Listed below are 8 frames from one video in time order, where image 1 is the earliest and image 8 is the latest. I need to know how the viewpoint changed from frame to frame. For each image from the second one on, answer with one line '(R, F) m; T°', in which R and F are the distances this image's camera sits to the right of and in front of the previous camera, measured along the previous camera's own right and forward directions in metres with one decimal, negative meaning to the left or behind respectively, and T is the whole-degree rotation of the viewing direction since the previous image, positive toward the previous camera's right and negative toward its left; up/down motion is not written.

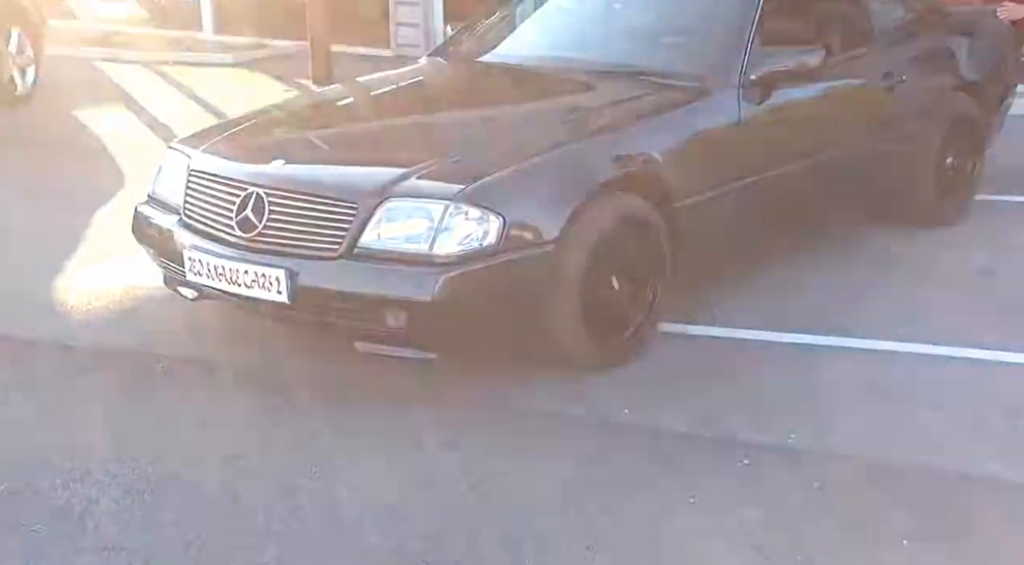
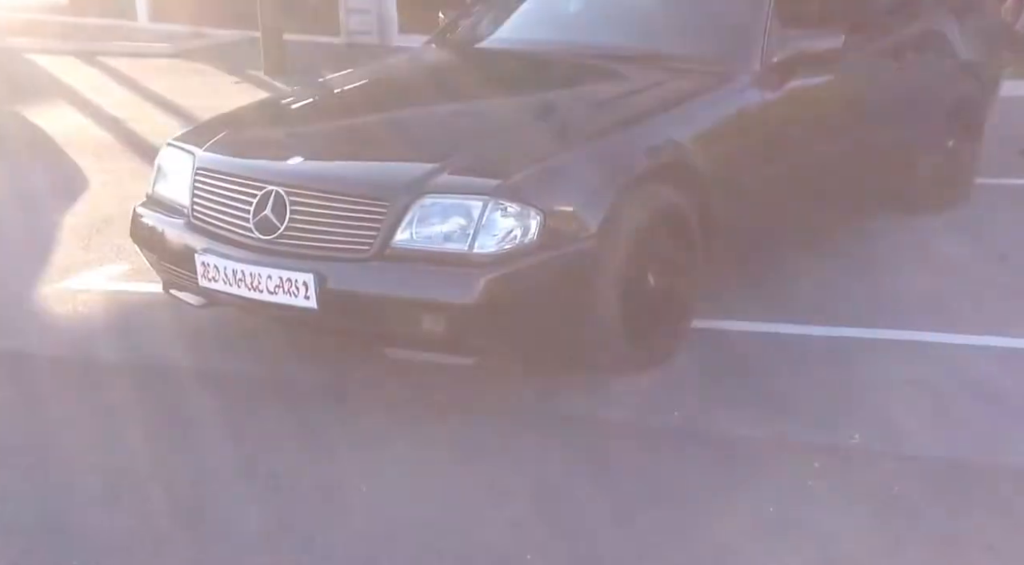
(-0.4, +0.2) m; +4°
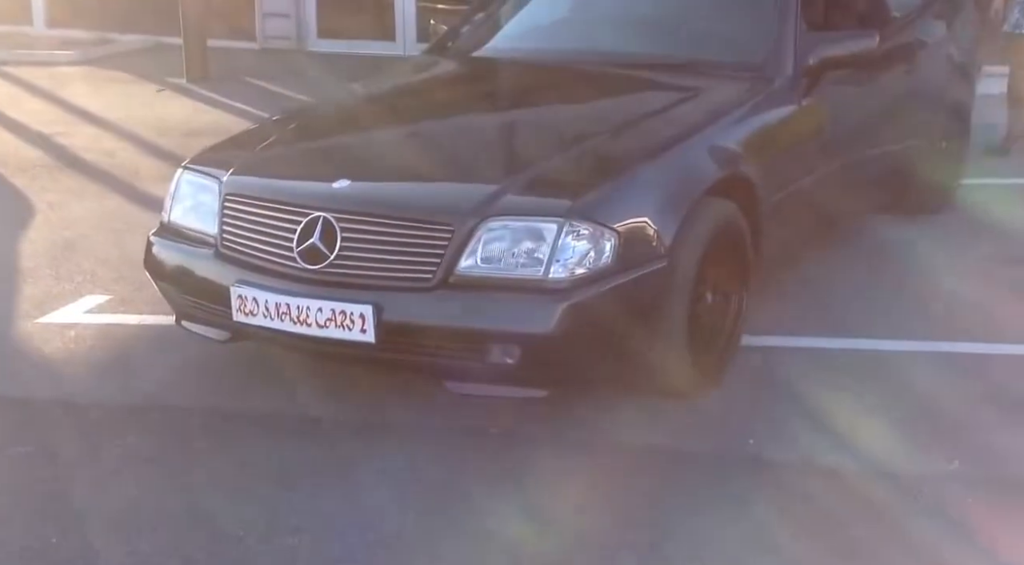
(-0.6, +0.3) m; +6°
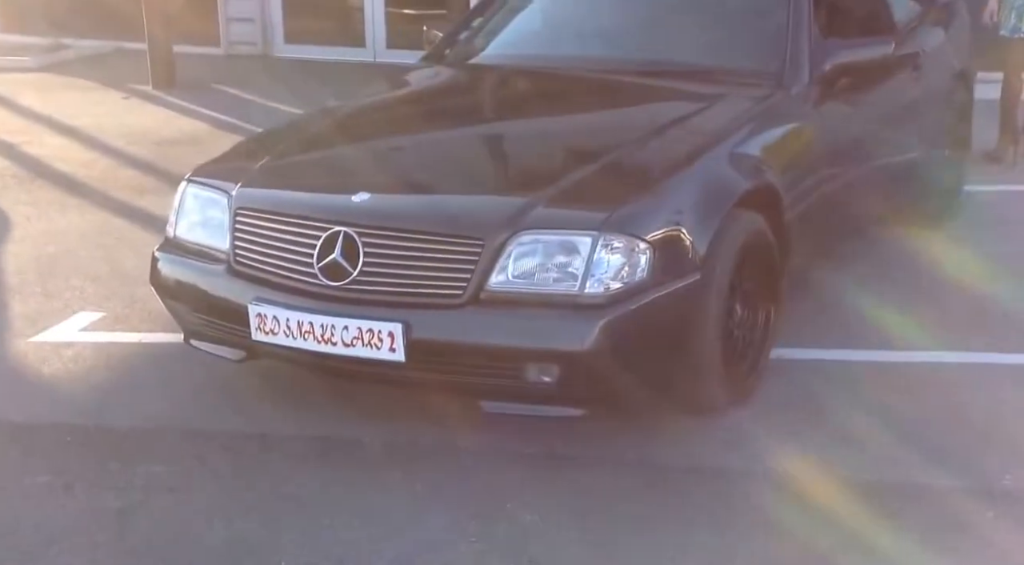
(-0.2, +0.1) m; +2°
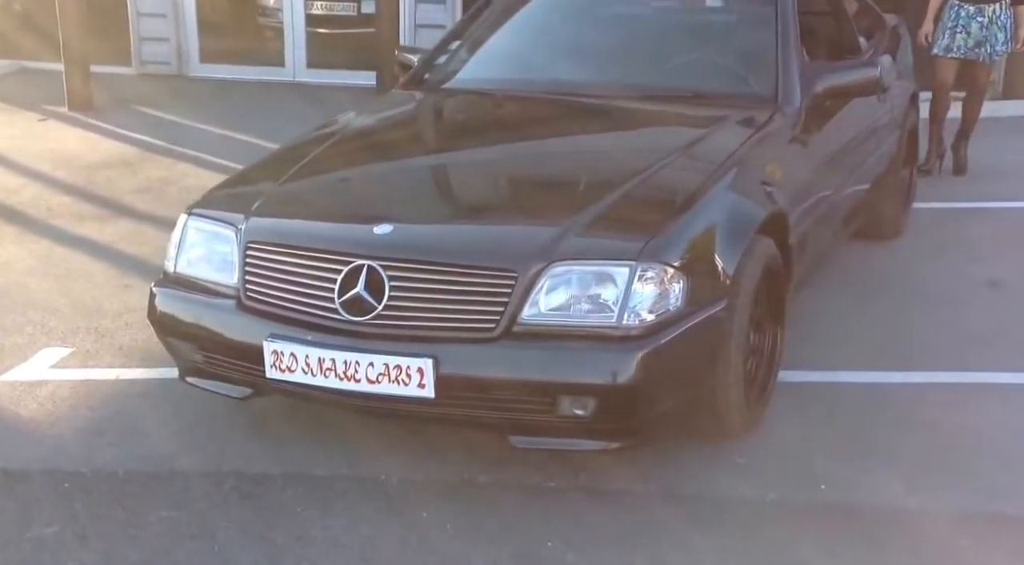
(-0.4, +0.1) m; +5°
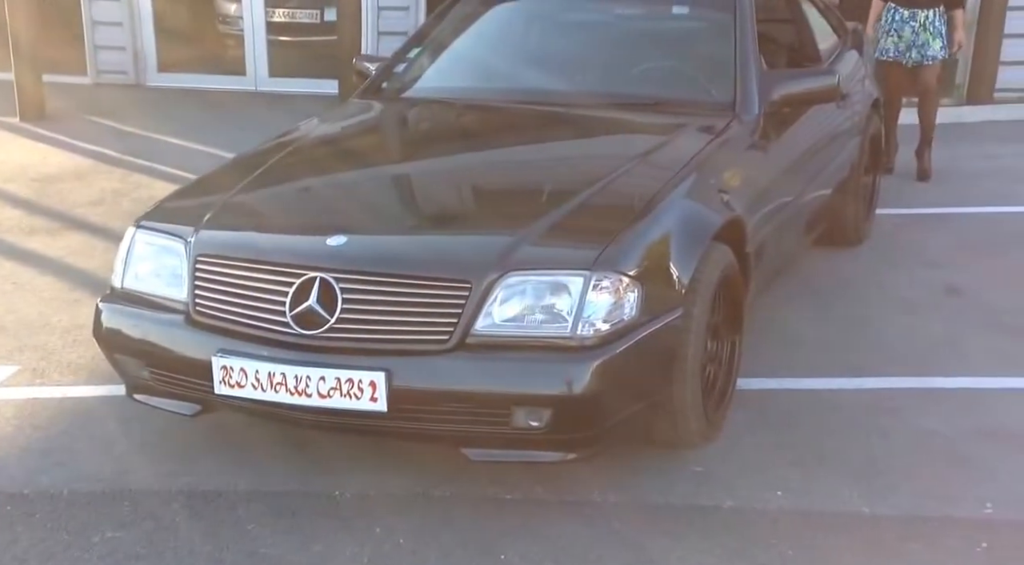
(0.0, +0.1) m; +2°
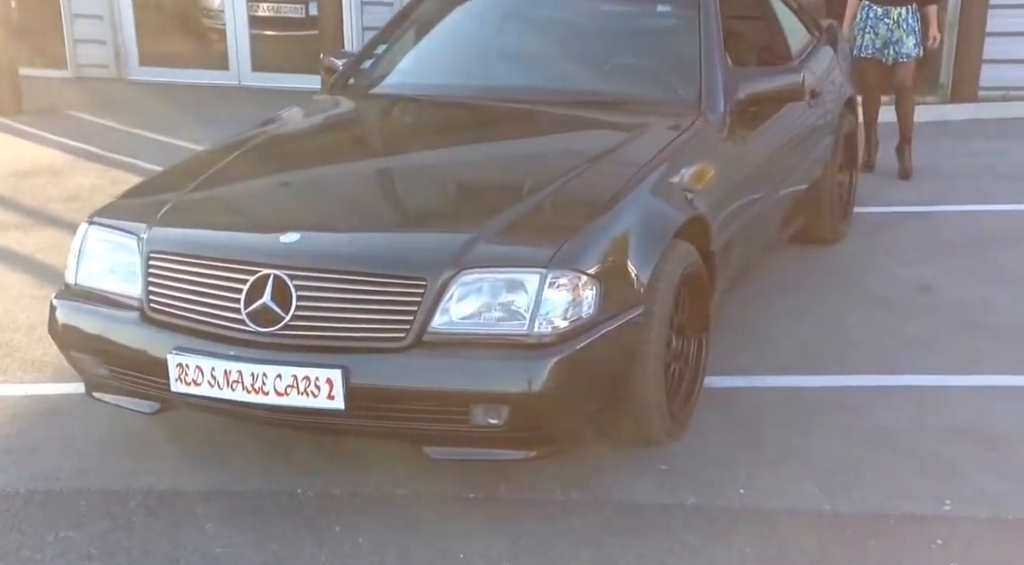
(+0.1, 0.0) m; 0°
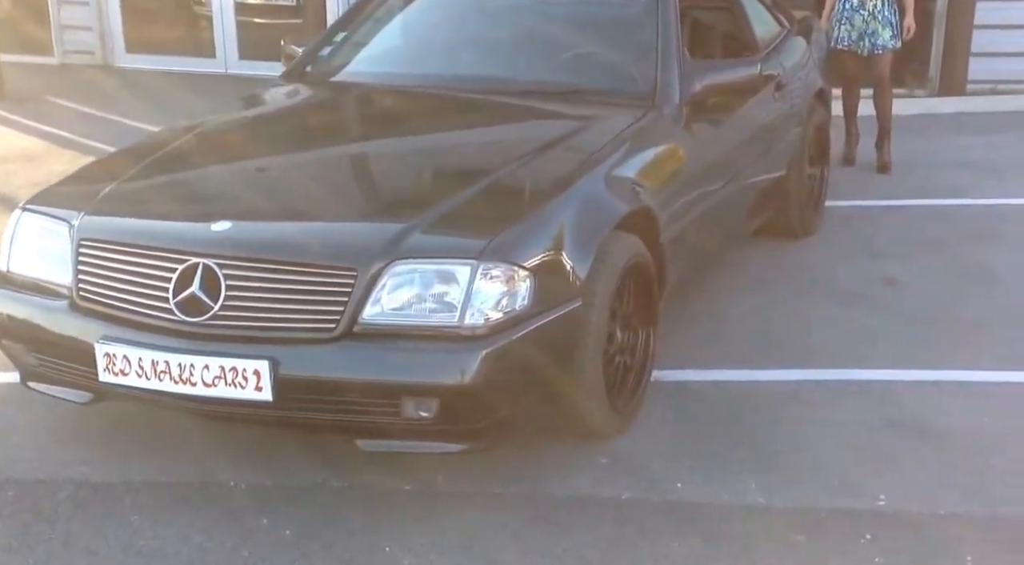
(+0.2, 0.0) m; 0°
